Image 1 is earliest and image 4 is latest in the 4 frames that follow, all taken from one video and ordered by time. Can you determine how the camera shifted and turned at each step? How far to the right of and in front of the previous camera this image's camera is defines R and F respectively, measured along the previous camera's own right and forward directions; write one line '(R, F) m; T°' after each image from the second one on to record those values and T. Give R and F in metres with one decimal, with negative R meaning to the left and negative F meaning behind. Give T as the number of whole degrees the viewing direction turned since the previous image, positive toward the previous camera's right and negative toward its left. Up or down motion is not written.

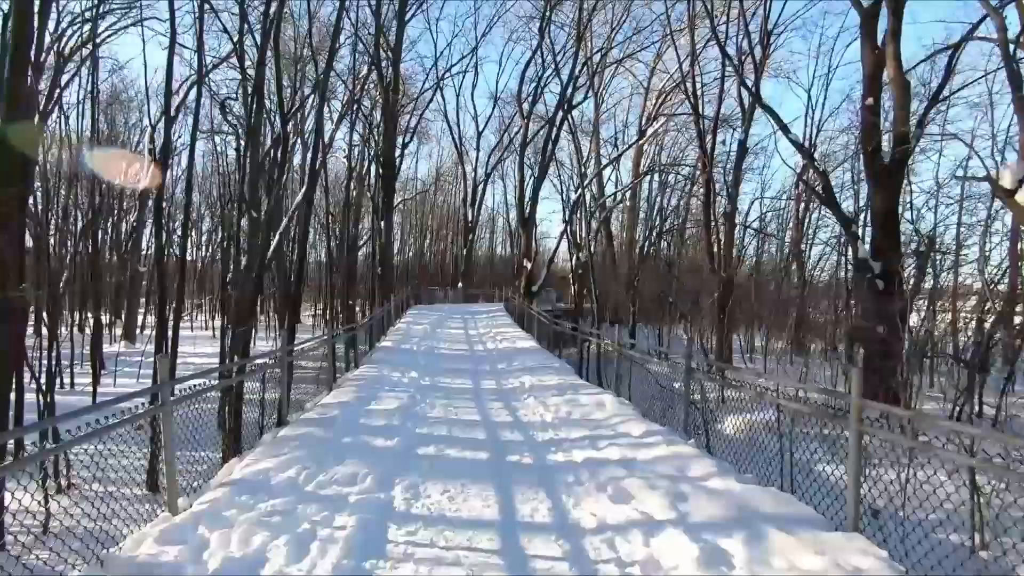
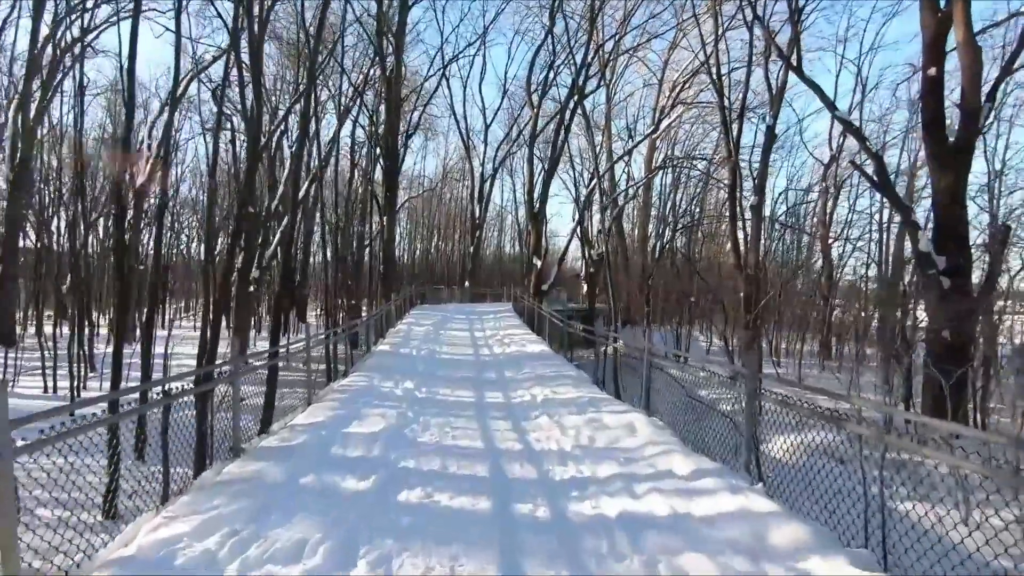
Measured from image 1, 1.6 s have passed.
(0.0, +1.3) m; -1°
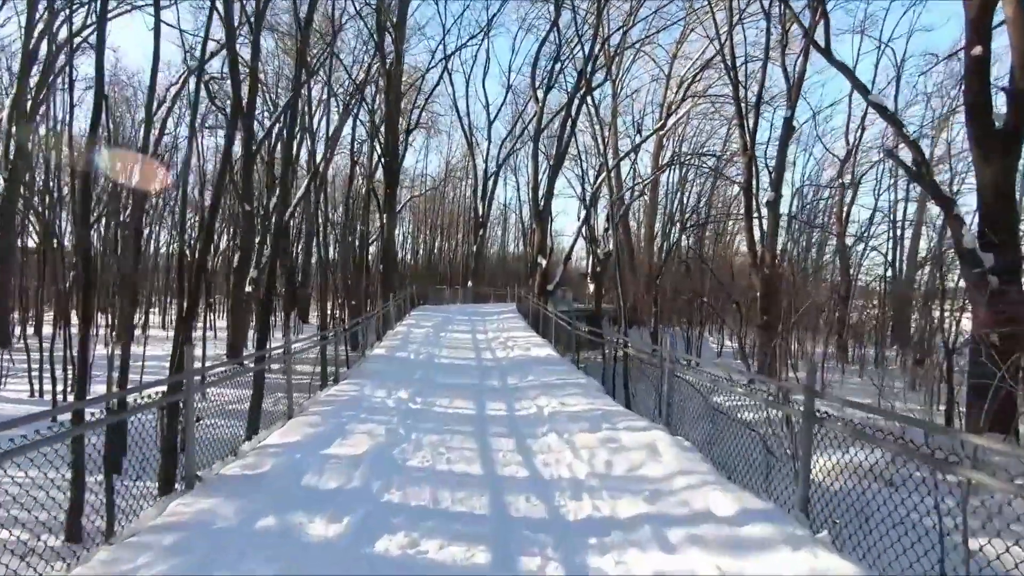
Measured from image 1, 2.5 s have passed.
(0.0, +0.8) m; 0°
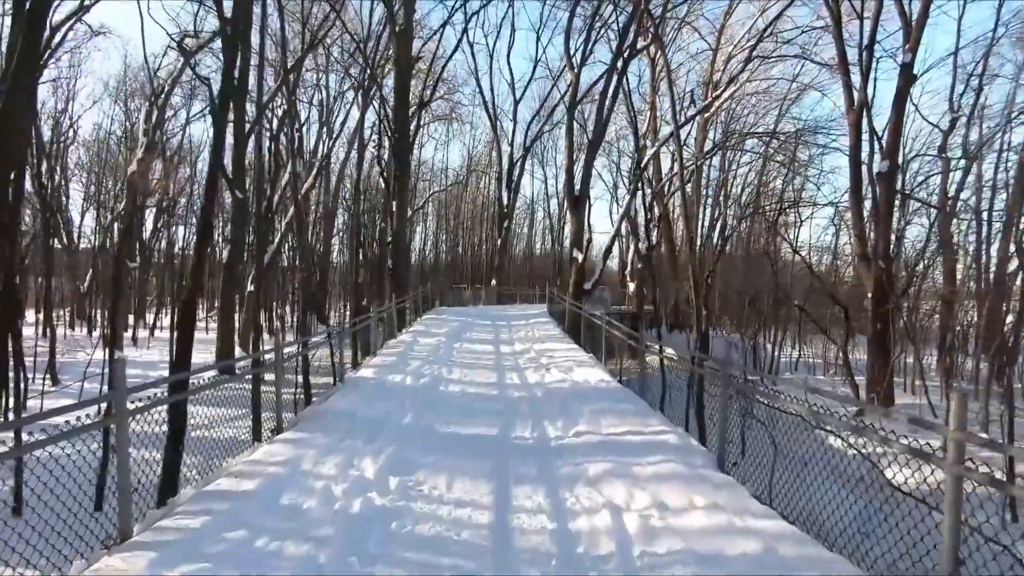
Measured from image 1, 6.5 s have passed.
(-0.1, +3.4) m; -2°
